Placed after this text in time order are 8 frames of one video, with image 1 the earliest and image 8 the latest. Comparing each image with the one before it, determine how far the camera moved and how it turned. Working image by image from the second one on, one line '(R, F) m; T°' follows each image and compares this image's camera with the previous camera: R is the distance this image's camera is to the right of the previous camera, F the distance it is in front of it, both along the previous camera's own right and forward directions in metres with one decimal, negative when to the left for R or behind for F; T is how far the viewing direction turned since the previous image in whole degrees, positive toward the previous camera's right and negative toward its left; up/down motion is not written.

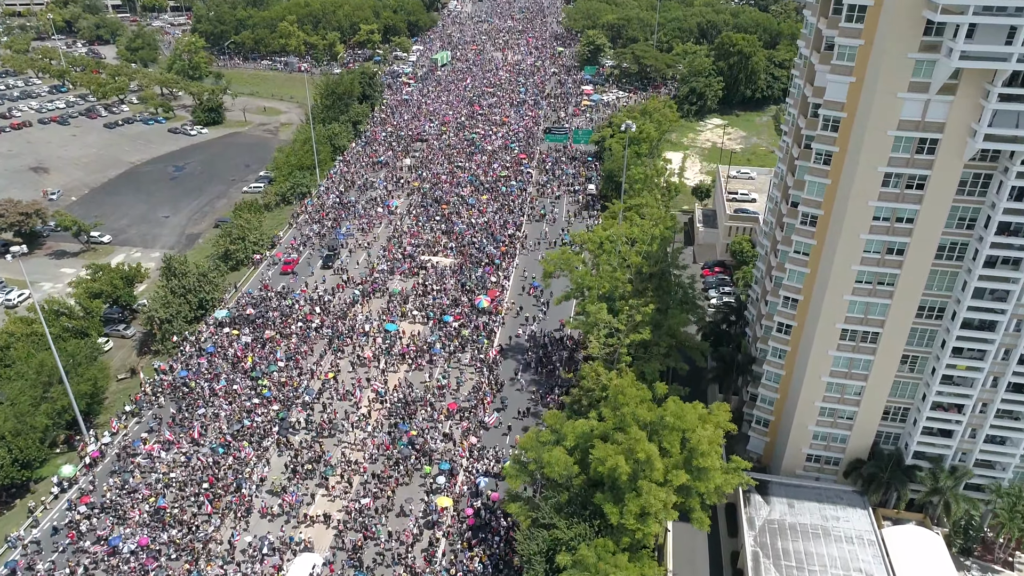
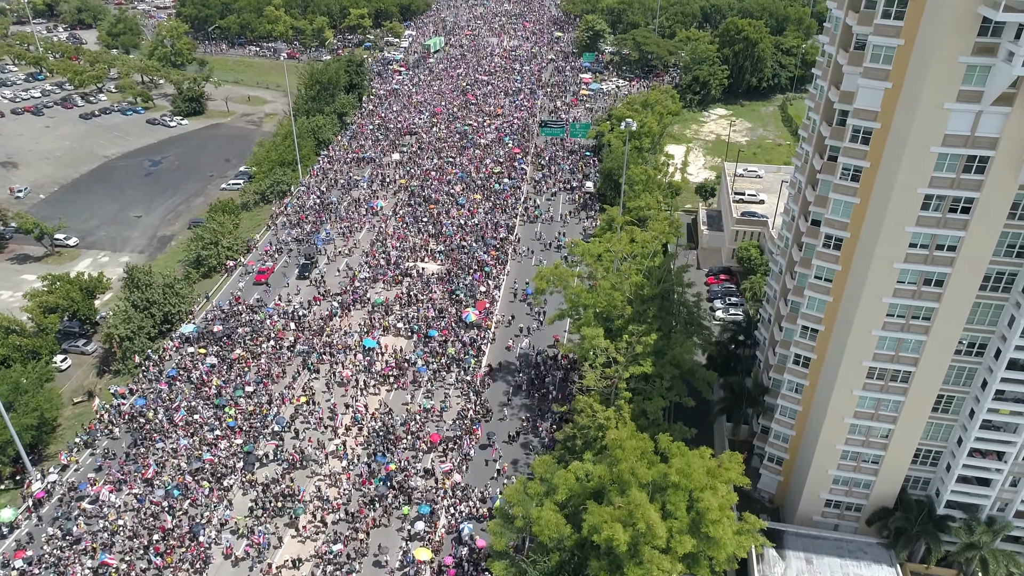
(+0.8, +5.2) m; 0°
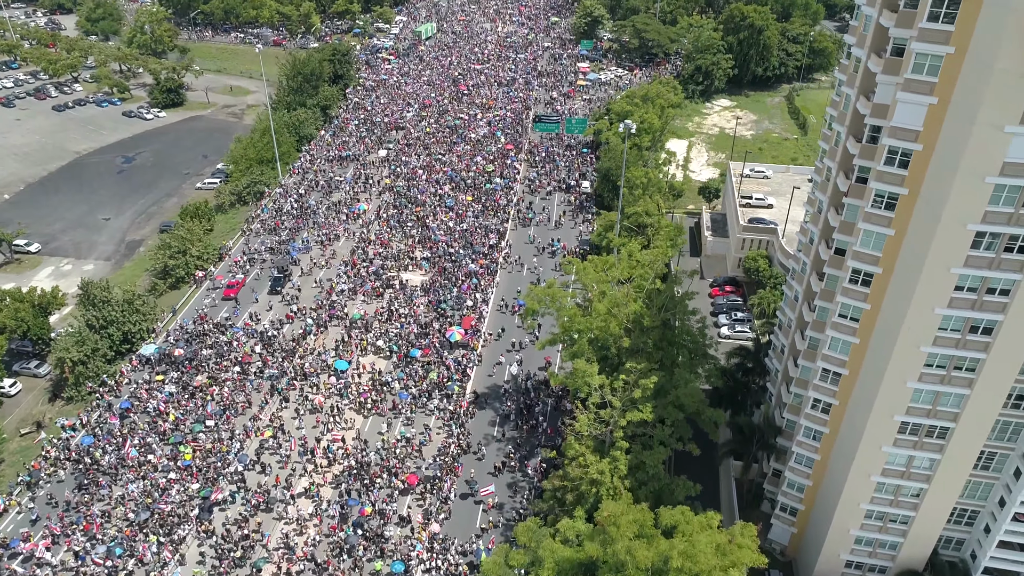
(+0.9, +5.2) m; 0°
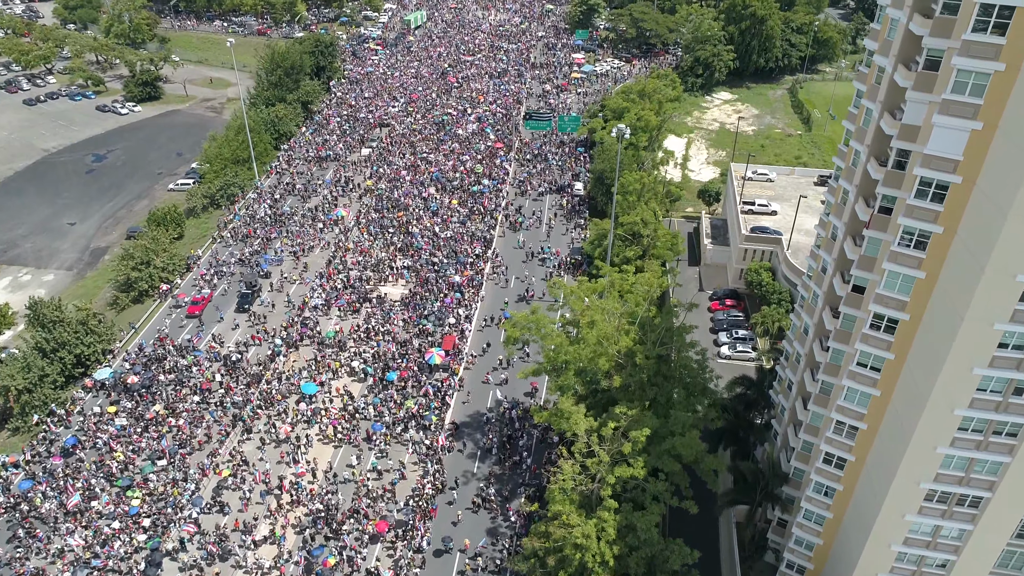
(+1.1, +4.5) m; 0°
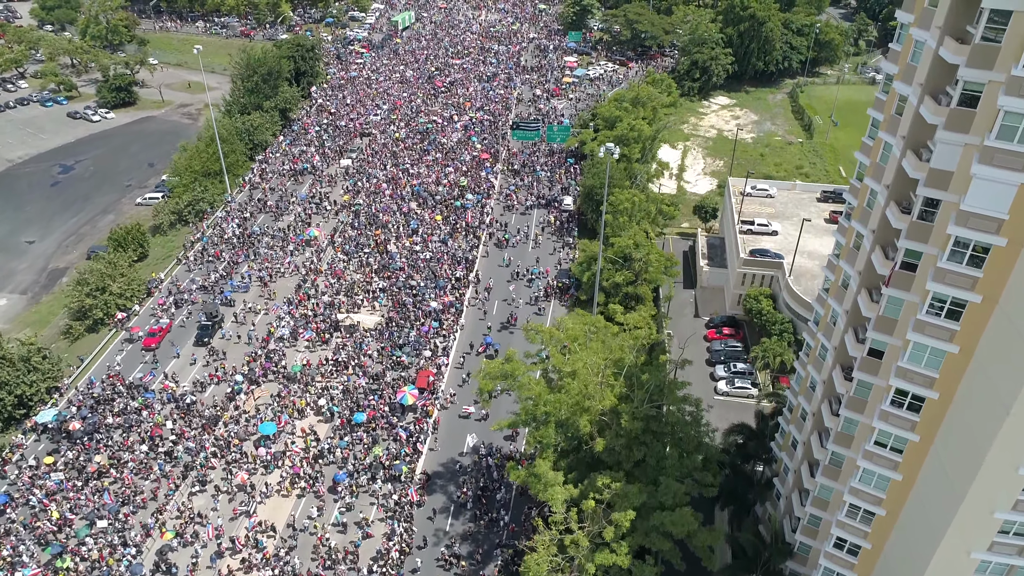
(+1.4, +4.5) m; 0°
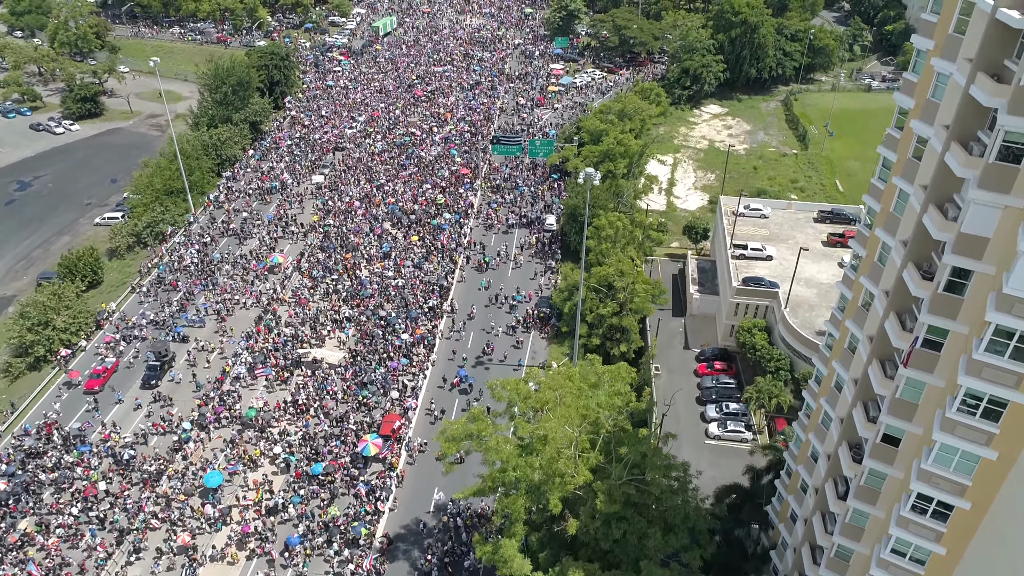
(+1.5, +4.3) m; 0°
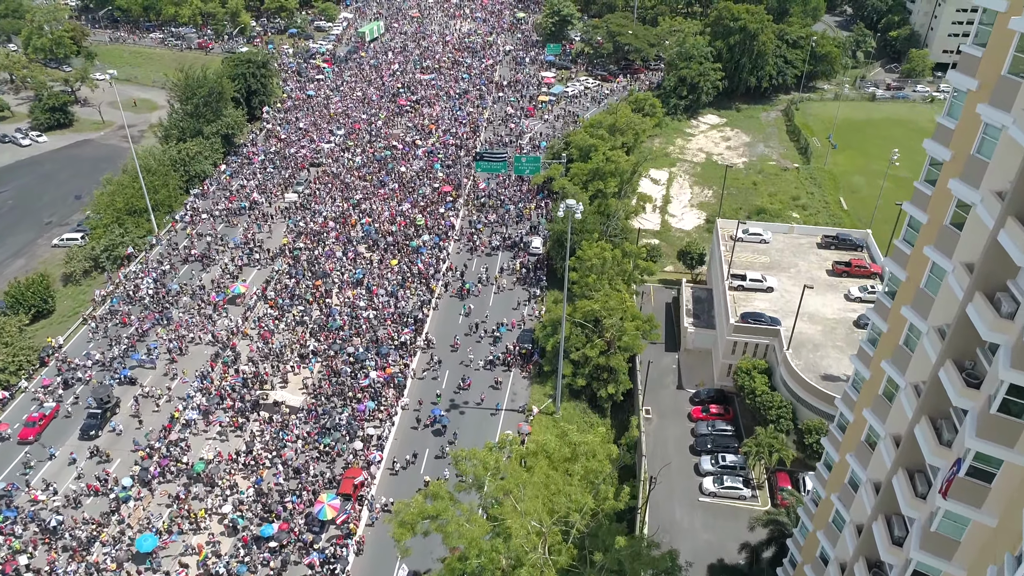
(+1.6, +4.7) m; 0°
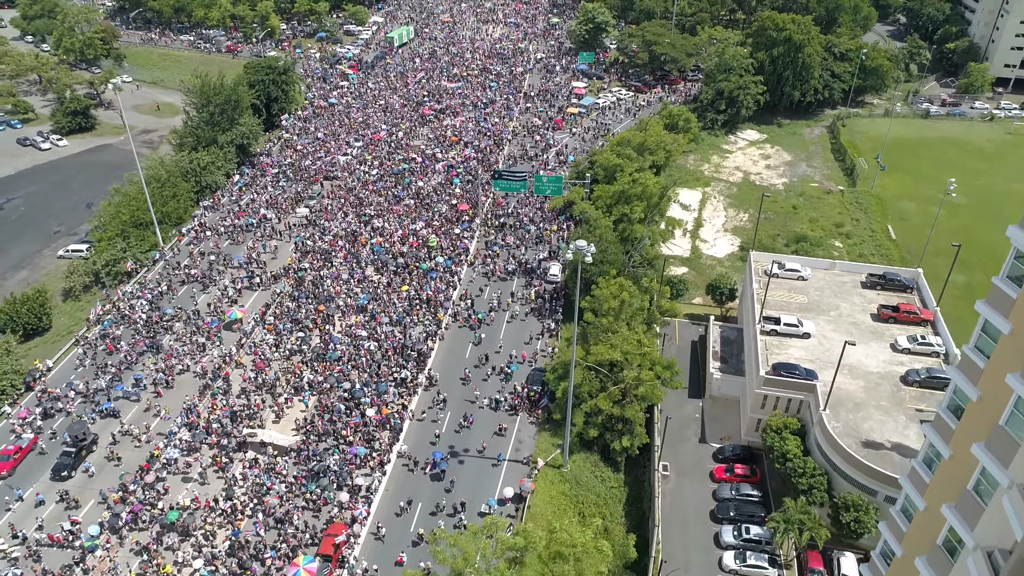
(+1.7, +4.3) m; -3°
